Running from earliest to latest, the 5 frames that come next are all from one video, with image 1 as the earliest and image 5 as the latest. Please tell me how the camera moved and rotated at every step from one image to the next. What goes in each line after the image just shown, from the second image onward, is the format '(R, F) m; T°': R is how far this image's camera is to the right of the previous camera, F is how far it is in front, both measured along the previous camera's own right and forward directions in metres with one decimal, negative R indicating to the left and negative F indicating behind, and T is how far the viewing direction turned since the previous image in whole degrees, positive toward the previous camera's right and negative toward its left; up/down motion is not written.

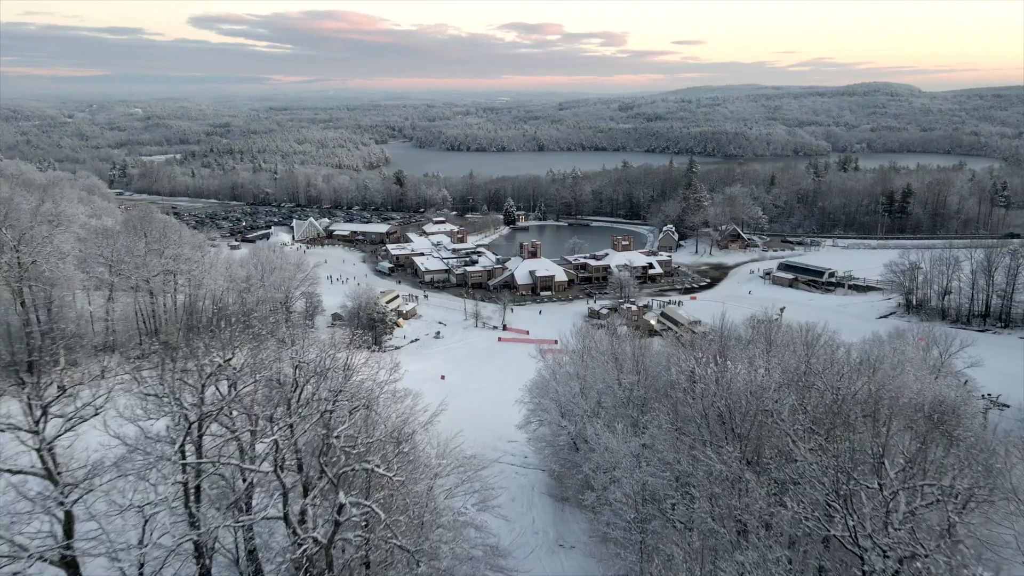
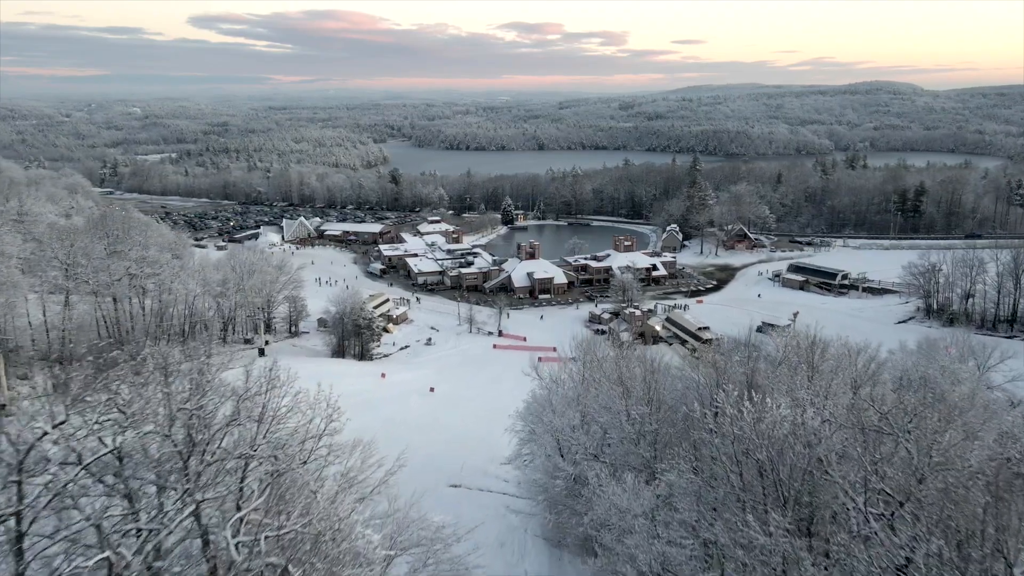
(+0.2, +1.6) m; 0°
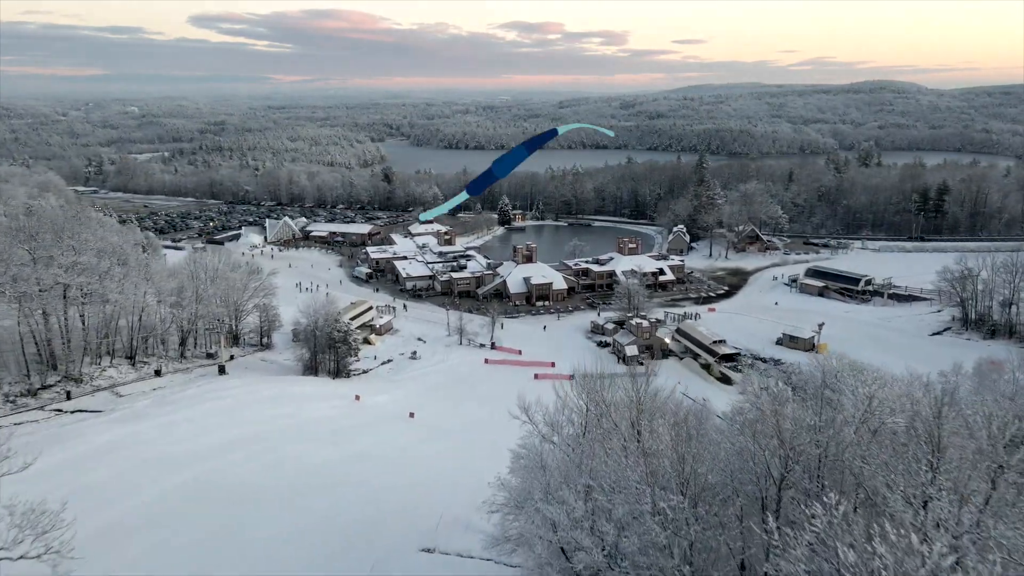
(+0.3, +2.5) m; 0°
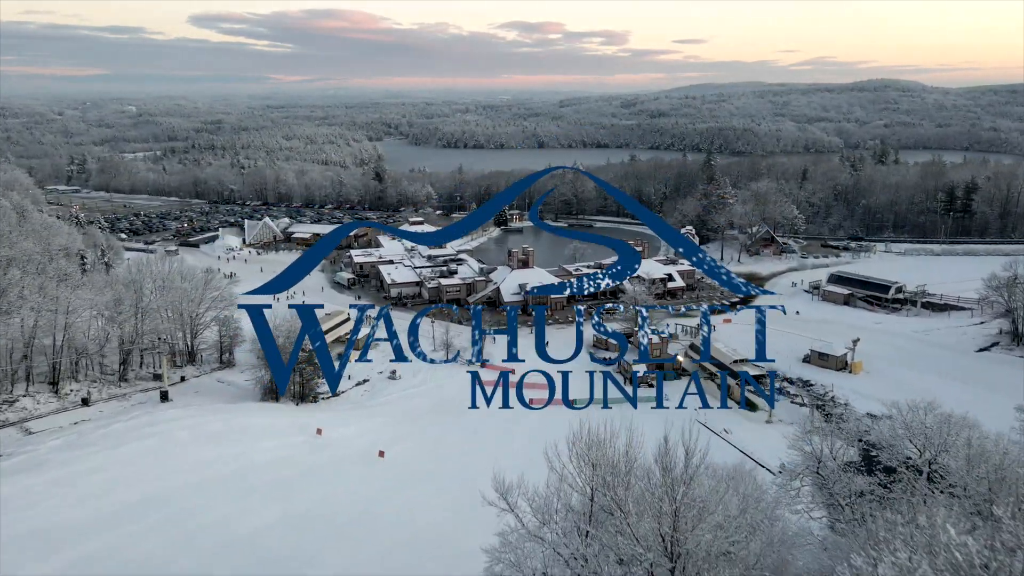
(+0.3, +2.7) m; 0°
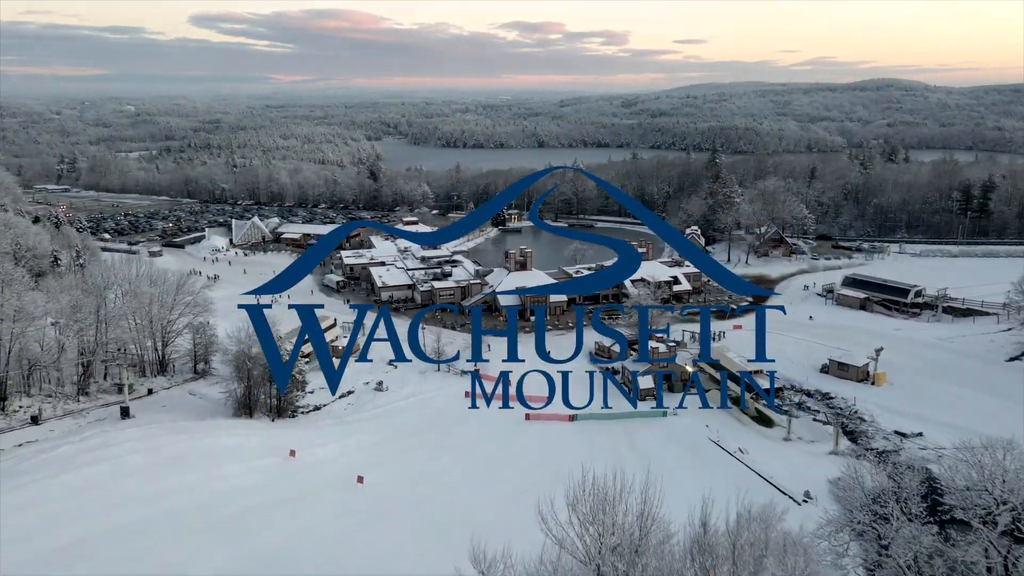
(+0.1, +1.5) m; 0°
